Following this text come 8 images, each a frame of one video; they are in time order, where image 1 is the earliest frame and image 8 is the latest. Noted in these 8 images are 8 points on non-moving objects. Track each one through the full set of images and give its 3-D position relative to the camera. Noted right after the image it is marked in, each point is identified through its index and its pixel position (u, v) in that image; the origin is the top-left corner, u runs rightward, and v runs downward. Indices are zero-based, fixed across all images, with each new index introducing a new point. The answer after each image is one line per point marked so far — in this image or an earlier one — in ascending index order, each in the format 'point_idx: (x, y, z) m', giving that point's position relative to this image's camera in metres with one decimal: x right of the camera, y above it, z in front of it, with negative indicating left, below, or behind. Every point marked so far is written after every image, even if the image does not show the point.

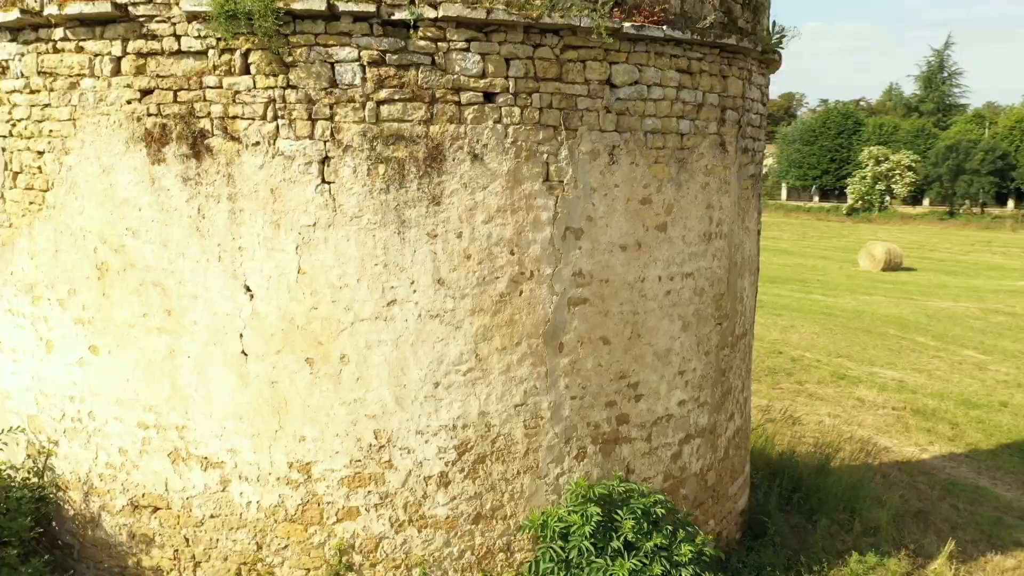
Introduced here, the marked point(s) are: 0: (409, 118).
0: (-0.5, +0.8, +4.0) m
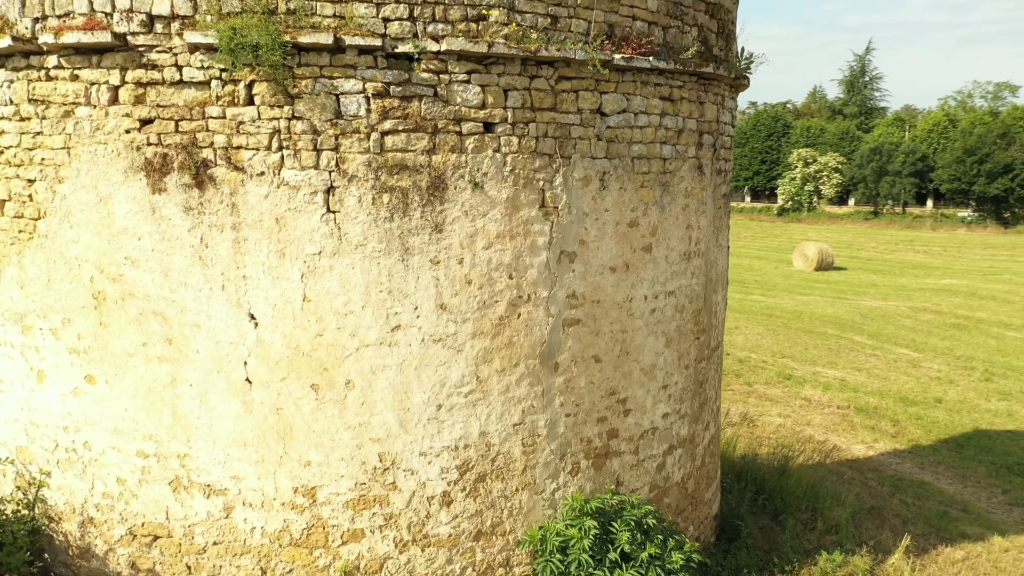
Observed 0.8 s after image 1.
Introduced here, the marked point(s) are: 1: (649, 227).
0: (-0.5, +0.7, +4.1) m
1: (+0.8, +0.4, +4.9) m
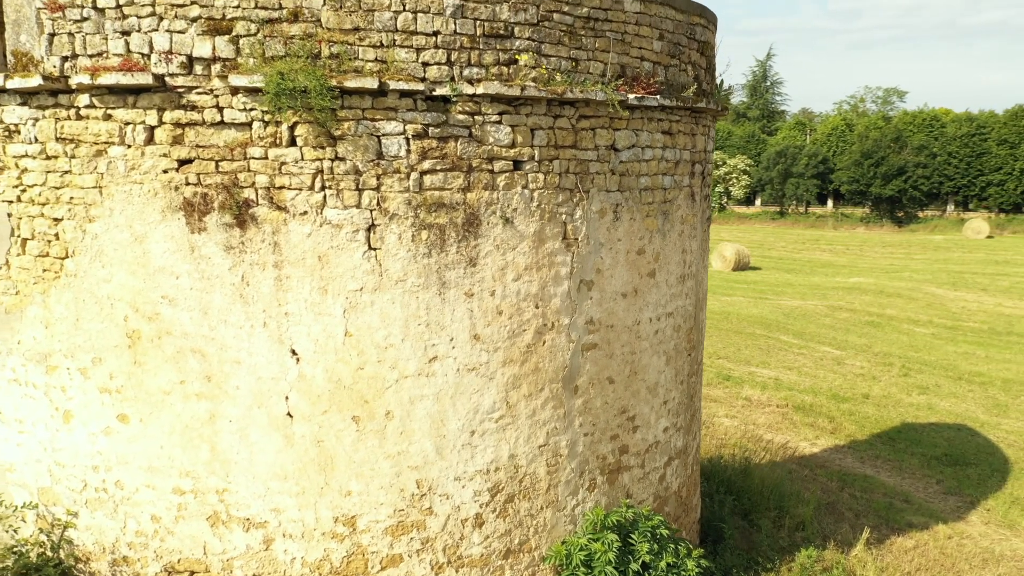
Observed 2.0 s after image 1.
0: (-0.3, +0.5, +4.2) m
1: (+0.9, +0.2, +5.2) m
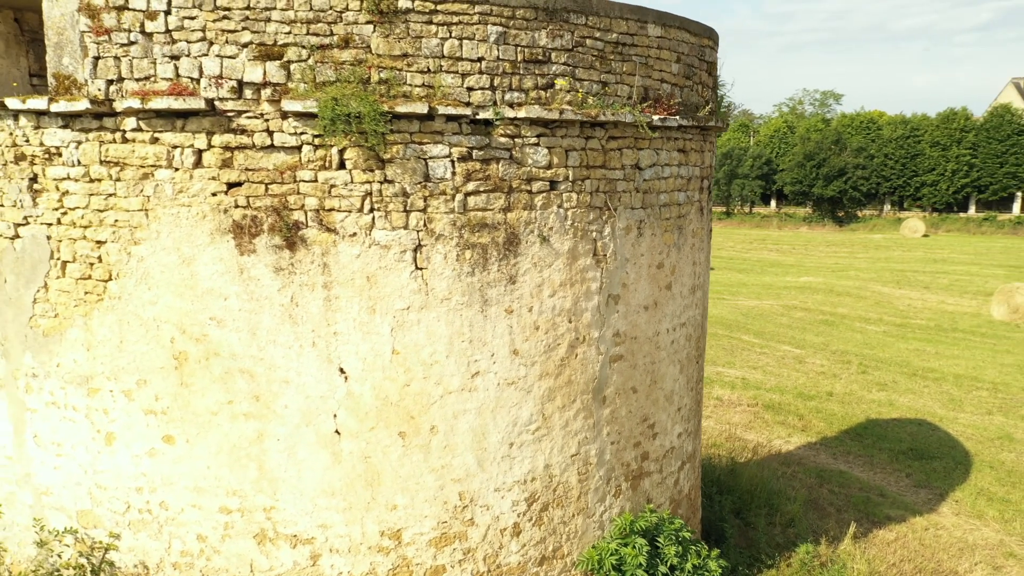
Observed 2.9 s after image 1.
0: (-0.1, +0.4, +4.4) m
1: (+1.0, +0.1, +5.4) m
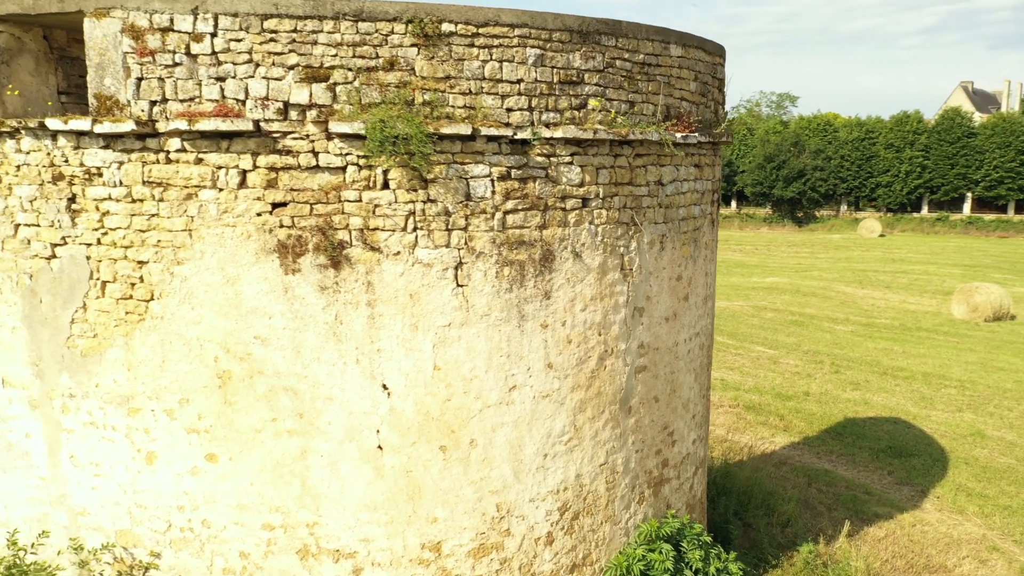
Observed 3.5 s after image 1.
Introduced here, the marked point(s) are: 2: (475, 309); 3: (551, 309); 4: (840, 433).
0: (+0.1, +0.3, +4.5) m
1: (+1.2, +0.1, +5.6) m
2: (-0.2, -0.1, +4.4) m
3: (+0.2, -0.1, +4.6) m
4: (+4.7, -2.1, +11.9) m
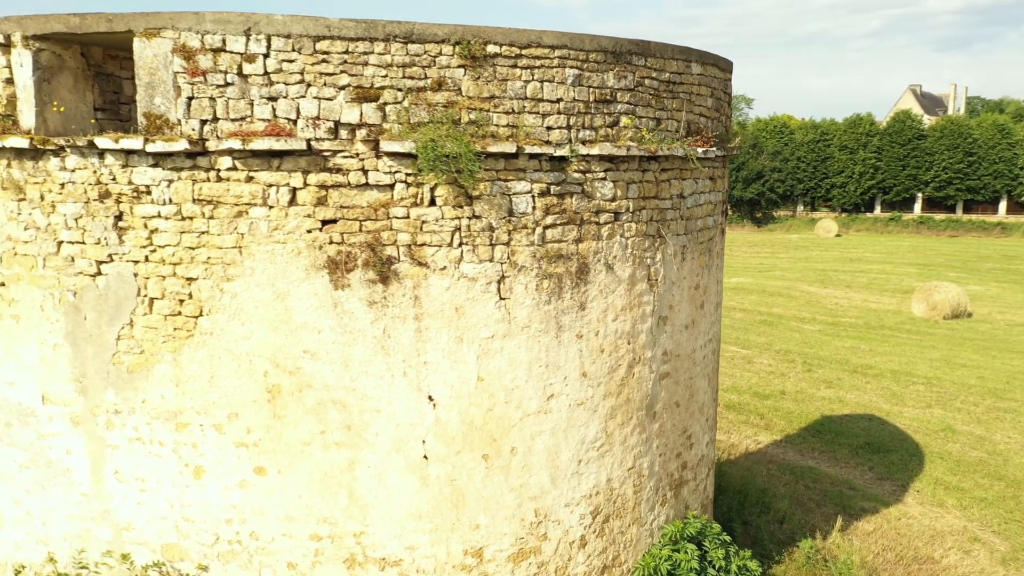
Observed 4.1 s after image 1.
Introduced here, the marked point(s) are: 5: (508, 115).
0: (+0.3, +0.3, +4.6) m
1: (+1.3, 0.0, +5.8) m
2: (0.0, -0.2, +4.5) m
3: (+0.4, -0.2, +4.8) m
4: (+4.6, -2.1, +12.3) m
5: (0.0, +0.9, +4.3) m
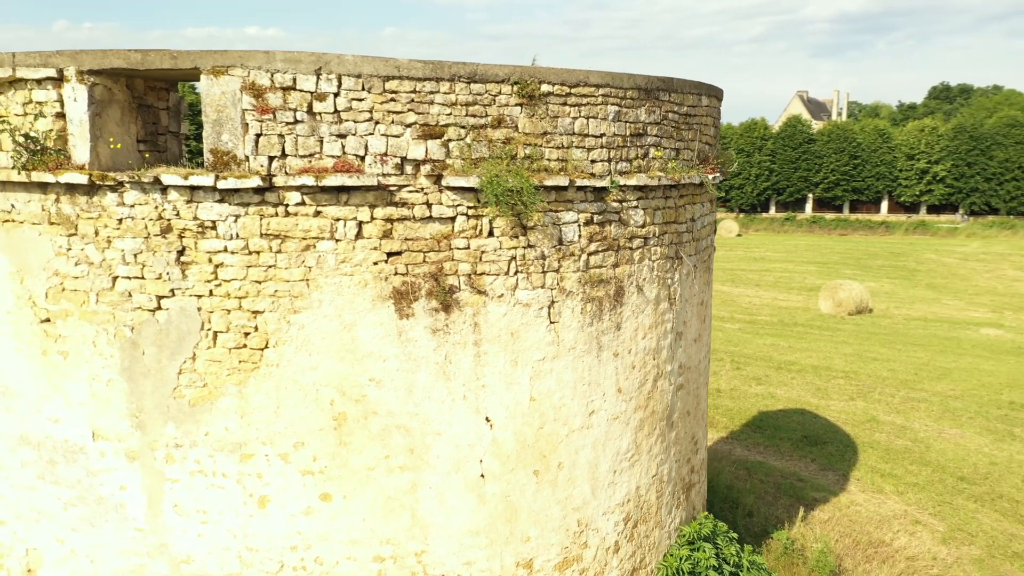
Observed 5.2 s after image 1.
0: (+0.6, +0.1, +4.9) m
1: (+1.5, -0.1, +6.2) m
2: (+0.3, -0.3, +4.8) m
3: (+0.7, -0.3, +5.1) m
4: (+3.9, -2.2, +13.0) m
5: (+0.3, +0.8, +4.6) m
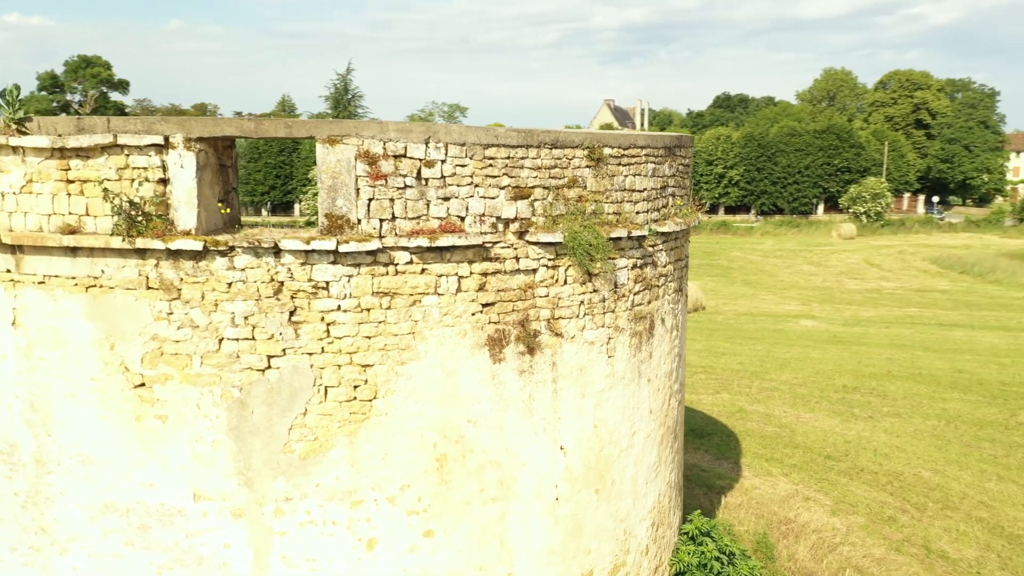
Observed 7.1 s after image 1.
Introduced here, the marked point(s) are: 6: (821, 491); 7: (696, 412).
0: (+0.9, -0.1, +5.6) m
1: (+1.5, -0.3, +7.0) m
2: (+0.7, -0.6, +5.4) m
3: (+1.0, -0.5, +5.8) m
4: (+2.4, -2.3, +14.2) m
5: (+0.6, +0.5, +5.2) m
6: (+4.2, -2.8, +11.3) m
7: (+3.3, -2.3, +15.1) m
